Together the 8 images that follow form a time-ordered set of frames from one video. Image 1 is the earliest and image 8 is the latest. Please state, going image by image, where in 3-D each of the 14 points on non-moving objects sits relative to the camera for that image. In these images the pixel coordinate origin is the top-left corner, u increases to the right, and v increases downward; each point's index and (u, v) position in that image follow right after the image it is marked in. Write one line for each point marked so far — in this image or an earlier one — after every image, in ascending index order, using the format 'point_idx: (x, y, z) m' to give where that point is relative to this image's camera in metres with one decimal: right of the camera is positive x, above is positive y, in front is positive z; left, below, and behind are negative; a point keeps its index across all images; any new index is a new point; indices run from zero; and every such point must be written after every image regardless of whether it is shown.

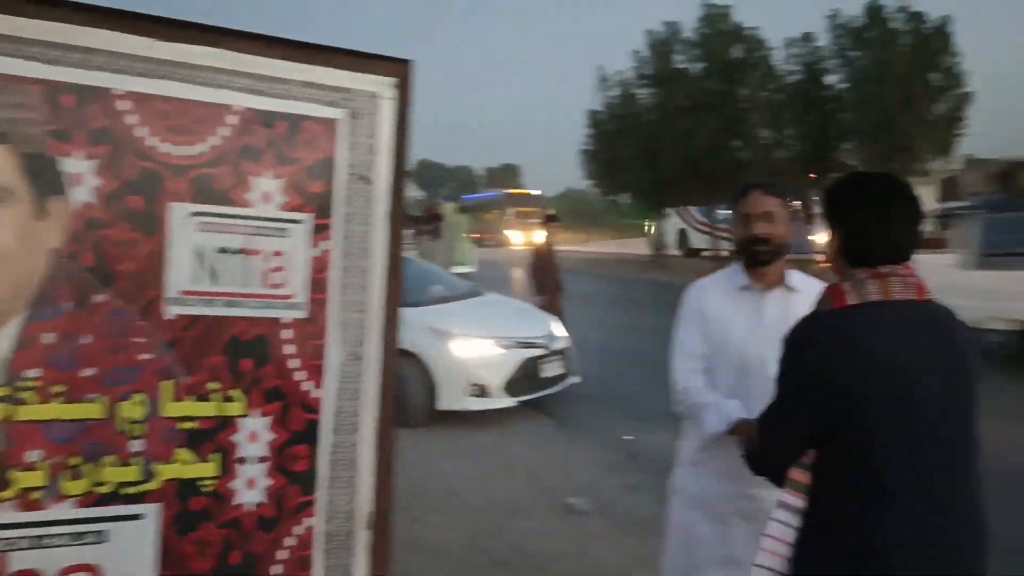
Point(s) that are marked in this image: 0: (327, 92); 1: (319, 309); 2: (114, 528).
0: (-0.4, +0.5, +2.2) m
1: (-0.5, 0.0, +2.2) m
2: (-0.9, -0.5, +2.0) m
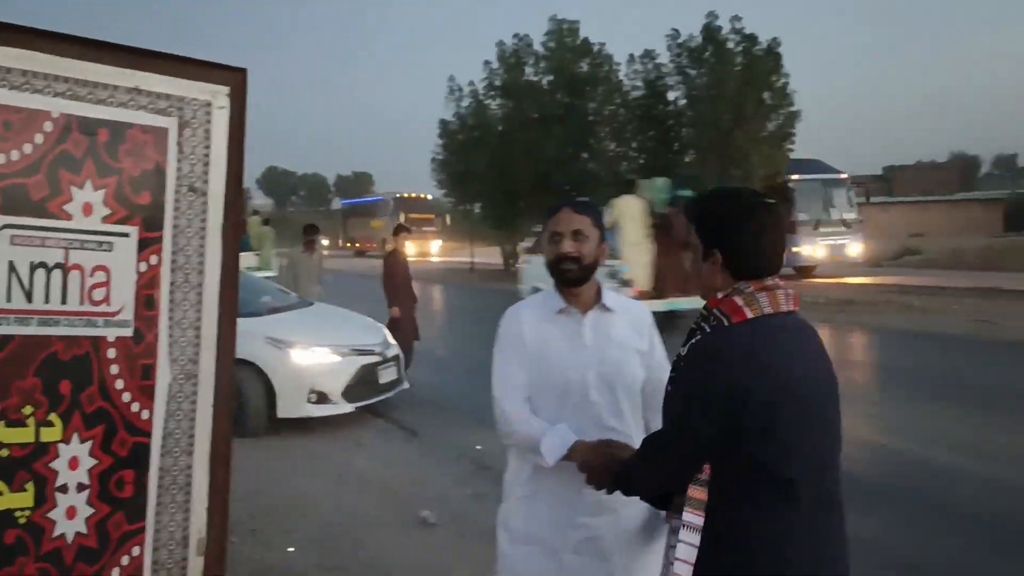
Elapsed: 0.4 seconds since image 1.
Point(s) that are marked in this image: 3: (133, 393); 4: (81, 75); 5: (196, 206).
0: (-0.8, +0.4, +2.1) m
1: (-0.8, -0.1, +2.1) m
2: (-1.2, -0.6, +1.9) m
3: (-0.9, -0.2, +2.1) m
4: (-1.0, +0.5, +2.0) m
5: (-0.8, +0.2, +2.2) m
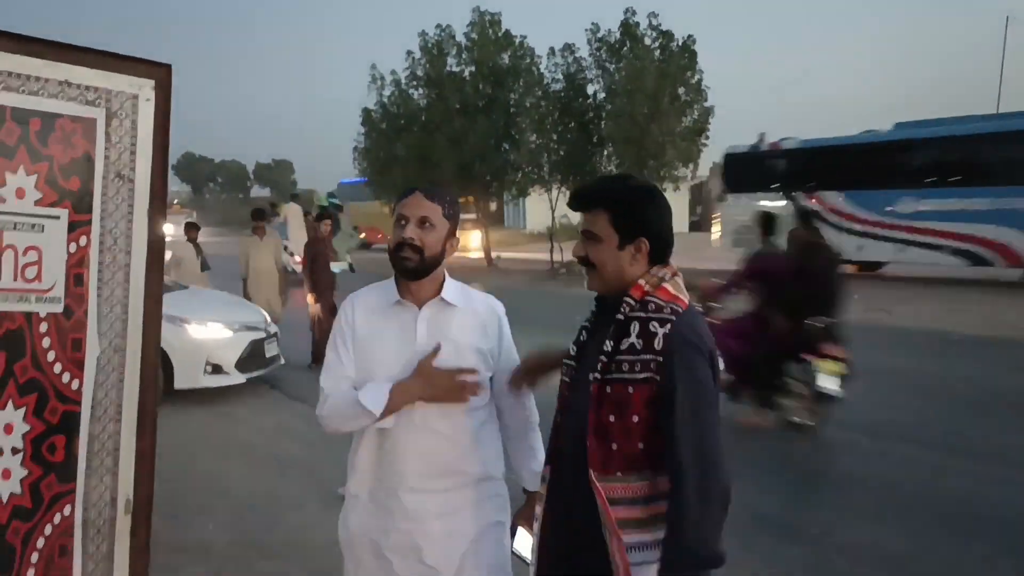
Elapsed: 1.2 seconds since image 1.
0: (-1.1, +0.5, +2.3) m
1: (-1.1, 0.0, +2.3) m
2: (-1.4, -0.5, +2.0) m
3: (-1.1, -0.2, +2.3) m
4: (-1.2, +0.5, +2.2) m
5: (-1.0, +0.2, +2.4) m
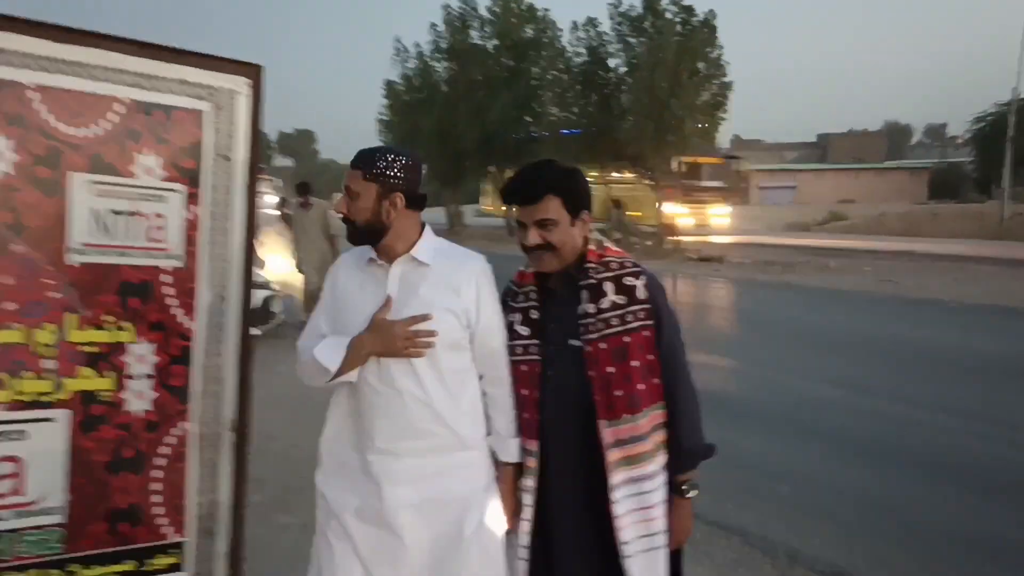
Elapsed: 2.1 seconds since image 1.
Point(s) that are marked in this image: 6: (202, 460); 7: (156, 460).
0: (-1.0, +0.6, +2.8) m
1: (-1.0, +0.1, +2.9) m
2: (-1.4, -0.4, +2.6) m
3: (-1.0, -0.1, +2.9) m
4: (-1.1, +0.6, +2.7) m
5: (-0.9, +0.4, +2.9) m
6: (-1.0, -0.5, +2.9) m
7: (-1.1, -0.5, +2.8) m
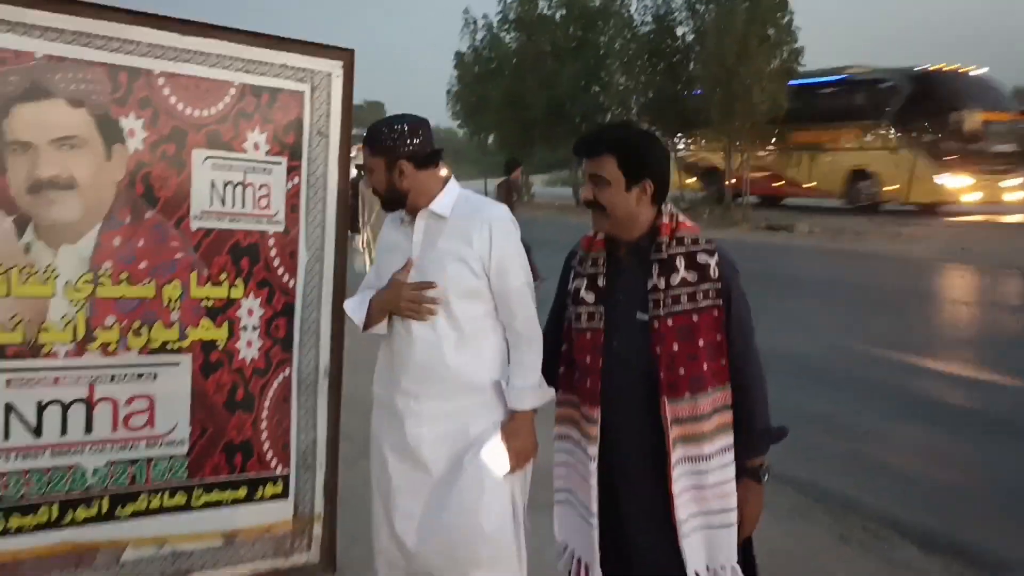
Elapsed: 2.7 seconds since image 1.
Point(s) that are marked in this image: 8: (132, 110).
0: (-0.7, +0.7, +3.2) m
1: (-0.8, +0.2, +3.2) m
2: (-1.1, -0.3, +3.0) m
3: (-0.8, +0.1, +3.2) m
4: (-0.9, +0.8, +3.1) m
5: (-0.7, +0.5, +3.3) m
6: (-0.8, -0.4, +3.3) m
7: (-0.9, -0.4, +3.2) m
8: (-1.2, +0.6, +2.9) m
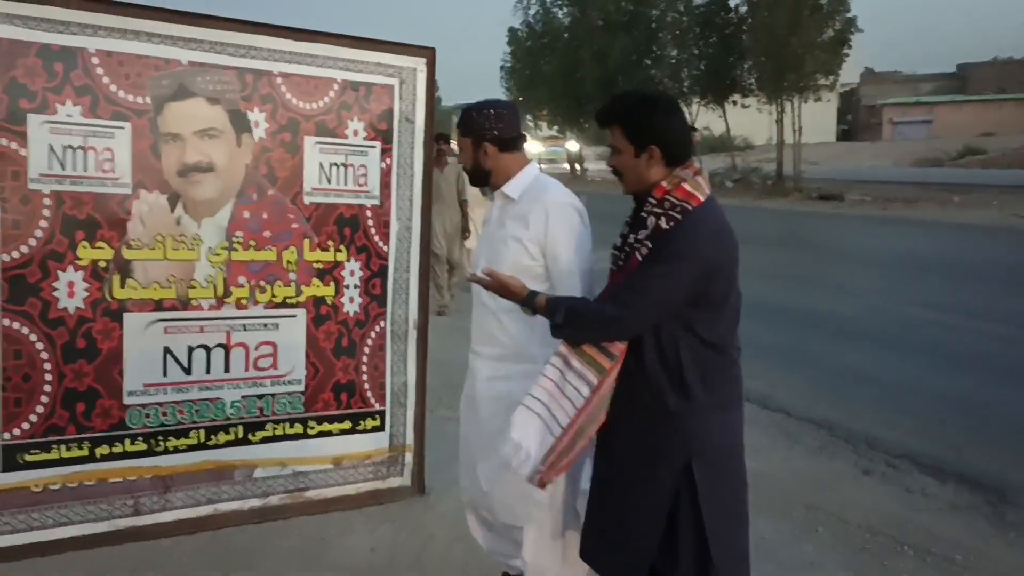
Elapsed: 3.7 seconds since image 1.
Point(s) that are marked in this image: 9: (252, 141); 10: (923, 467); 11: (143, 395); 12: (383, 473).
0: (-0.5, +0.9, +3.7) m
1: (-0.5, +0.4, +3.8) m
2: (-0.9, -0.1, +3.6) m
3: (-0.5, +0.2, +3.8) m
4: (-0.6, +0.9, +3.6) m
5: (-0.4, +0.7, +3.8) m
6: (-0.5, -0.3, +3.9) m
7: (-0.6, -0.3, +3.8) m
8: (-1.0, +0.7, +3.5) m
9: (-1.0, +0.6, +3.5) m
10: (+2.0, -0.9, +4.4) m
11: (-1.3, -0.4, +3.3) m
12: (-0.5, -0.8, +3.9) m
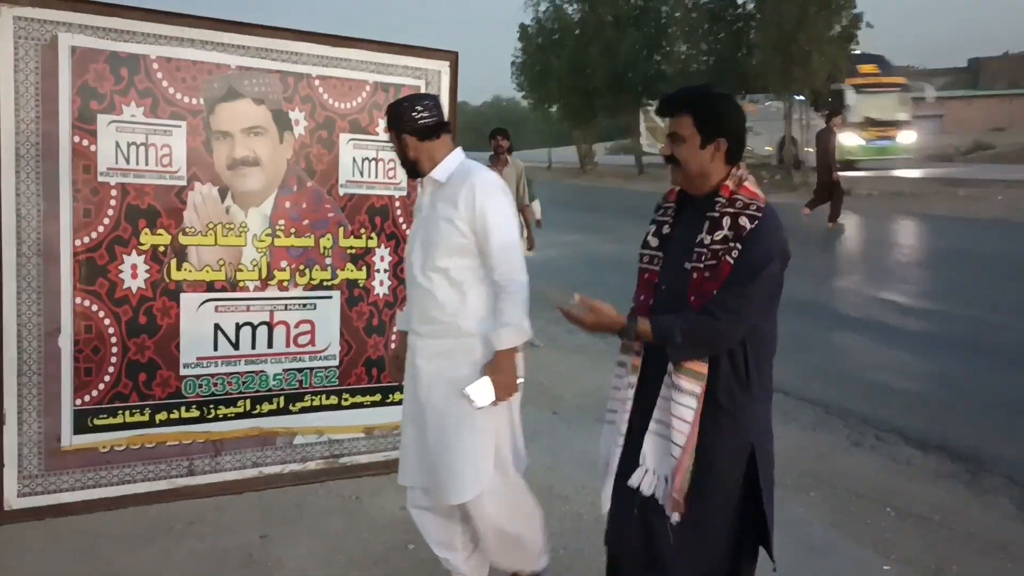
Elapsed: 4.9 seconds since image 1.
0: (-0.4, +1.0, +4.1) m
1: (-0.4, +0.4, +4.2) m
2: (-0.8, -0.1, +4.0) m
3: (-0.5, +0.3, +4.2) m
4: (-0.6, +1.0, +4.0) m
5: (-0.4, +0.7, +4.2) m
6: (-0.4, -0.2, +4.3) m
7: (-0.5, -0.2, +4.2) m
8: (-0.9, +0.8, +3.8) m
9: (-0.9, +0.6, +3.8) m
10: (+2.0, -0.8, +4.7) m
11: (-1.3, -0.3, +3.7) m
12: (-0.5, -0.7, +4.3) m
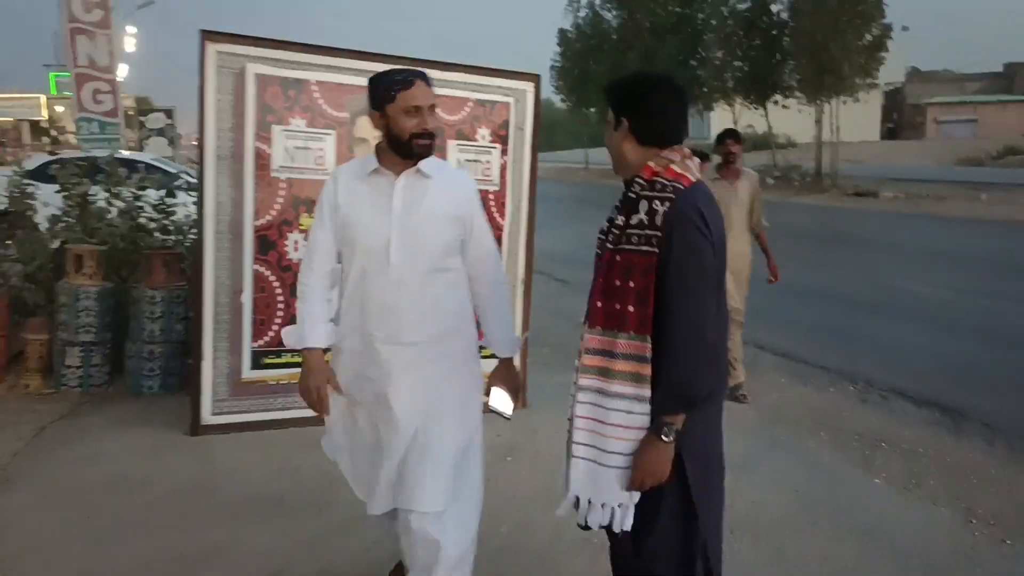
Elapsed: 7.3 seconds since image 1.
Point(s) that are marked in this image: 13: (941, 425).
0: (0.0, +1.1, +5.1) m
1: (-0.1, +0.6, +5.2) m
2: (-0.4, +0.1, +5.0) m
3: (-0.1, +0.4, +5.2) m
4: (-0.2, +1.1, +5.0) m
5: (0.0, +0.9, +5.2) m
6: (0.0, -0.1, +5.3) m
7: (-0.2, 0.0, +5.2) m
8: (-0.5, +0.9, +4.9) m
9: (-0.5, +0.8, +4.9) m
10: (+2.4, -0.7, +5.7) m
11: (-0.9, -0.2, +4.7) m
12: (-0.1, -0.6, +5.3) m
13: (+2.4, -0.8, +5.2) m
